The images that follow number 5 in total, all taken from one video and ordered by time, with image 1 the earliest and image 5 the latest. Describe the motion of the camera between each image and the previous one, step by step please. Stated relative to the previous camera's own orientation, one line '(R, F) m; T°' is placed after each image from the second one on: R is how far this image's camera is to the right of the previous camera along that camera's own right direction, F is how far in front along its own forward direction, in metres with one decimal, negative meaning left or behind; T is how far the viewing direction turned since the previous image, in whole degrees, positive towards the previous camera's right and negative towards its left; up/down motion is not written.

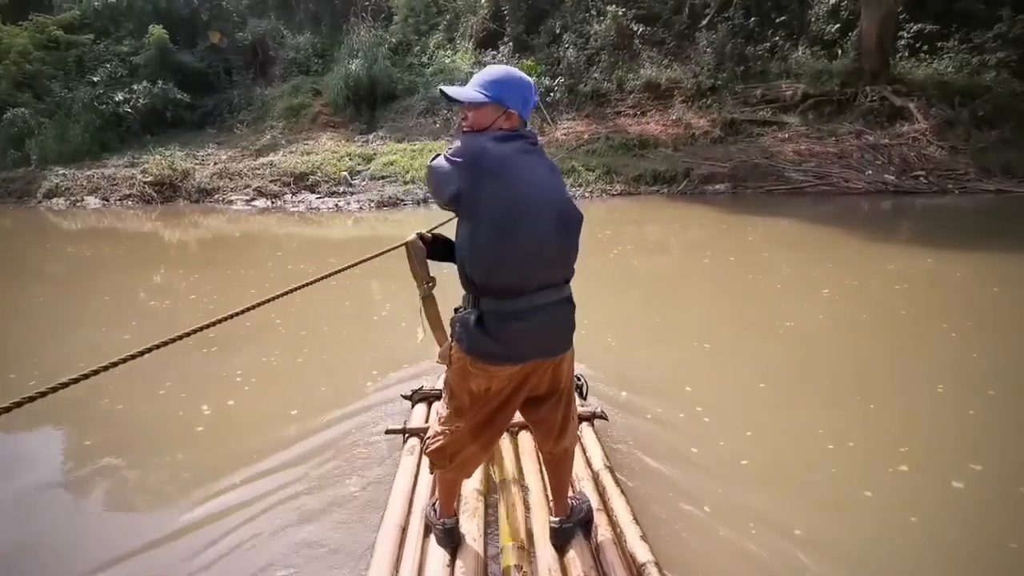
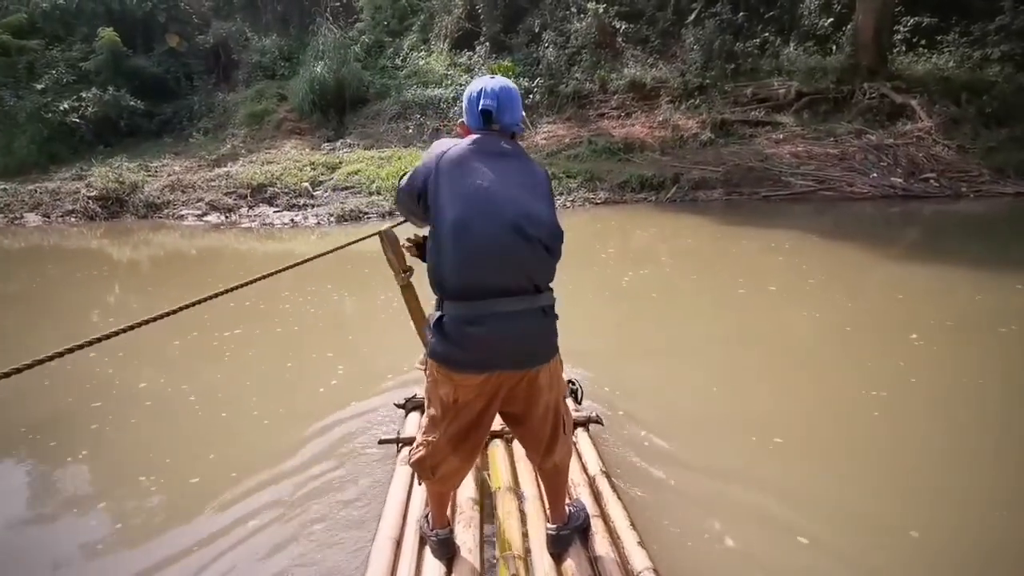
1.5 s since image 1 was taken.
(+0.1, +0.7) m; +1°
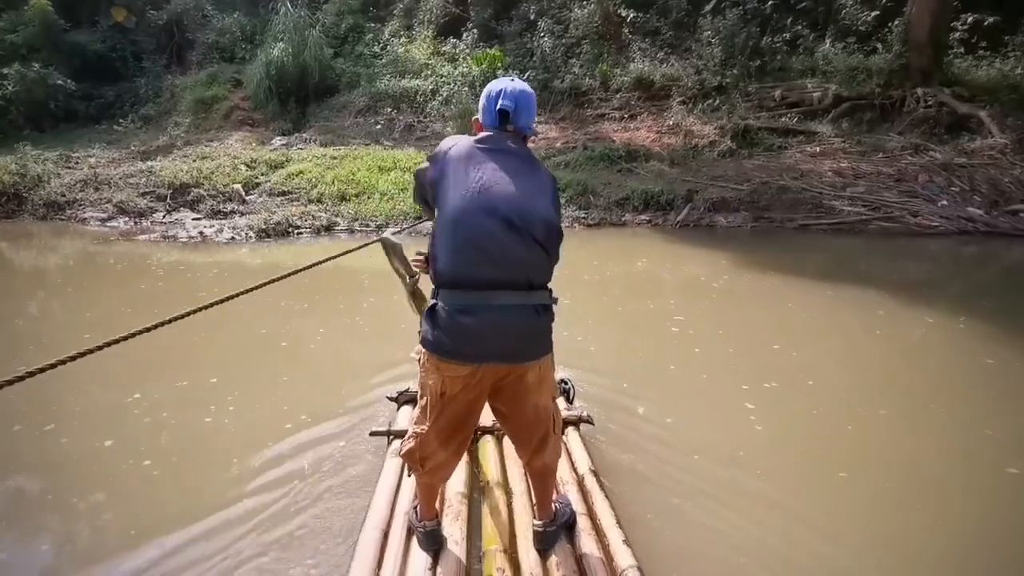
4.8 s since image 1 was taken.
(+0.2, +1.5) m; 0°
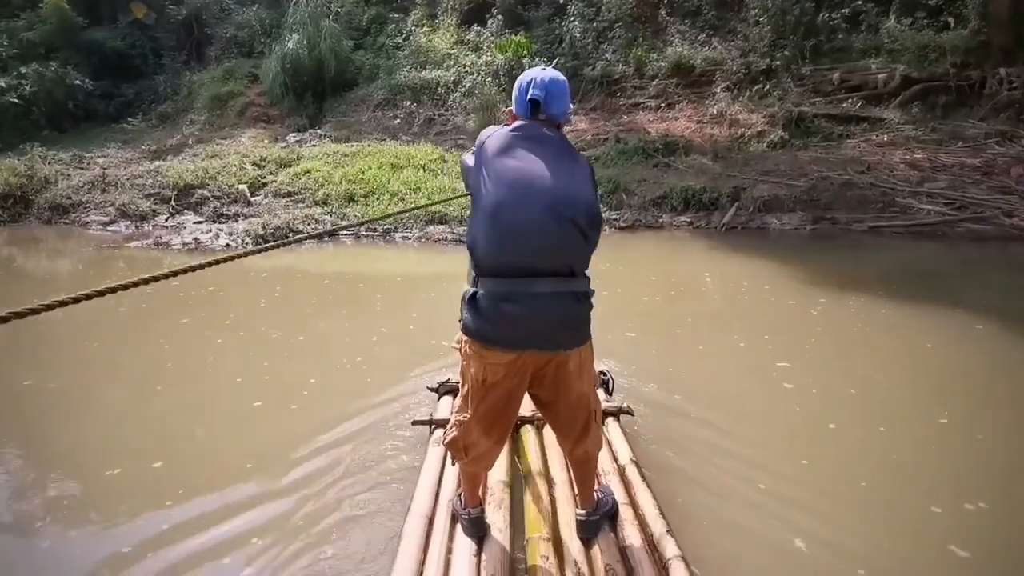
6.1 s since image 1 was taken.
(+0.1, +0.6) m; -3°
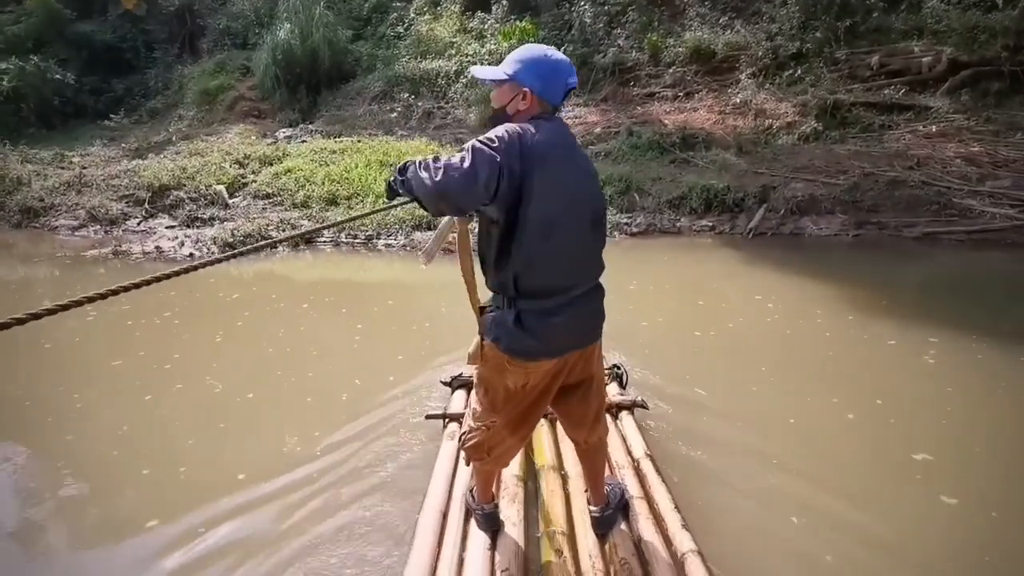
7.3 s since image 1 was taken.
(+0.1, +0.6) m; -1°
